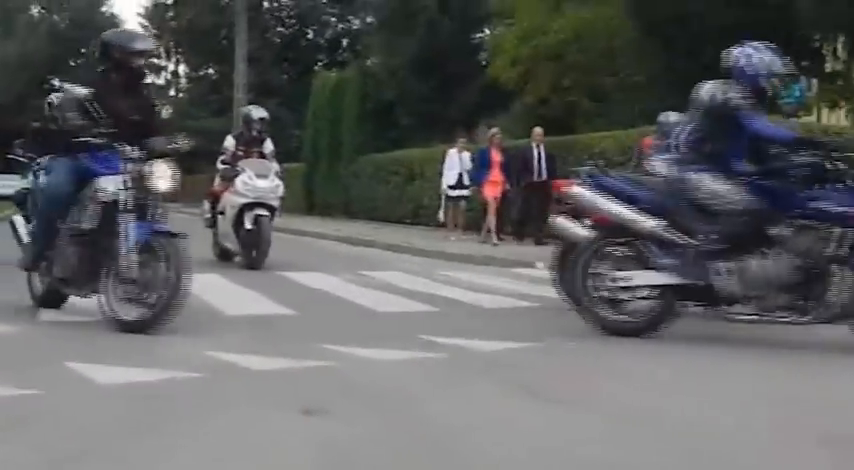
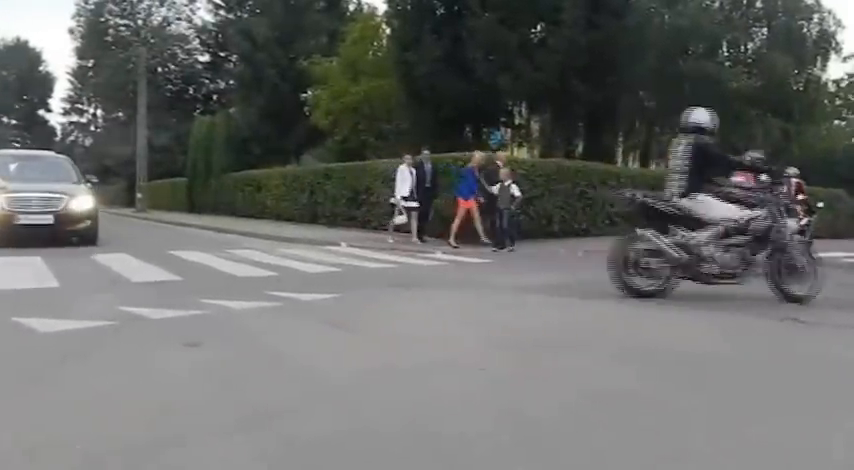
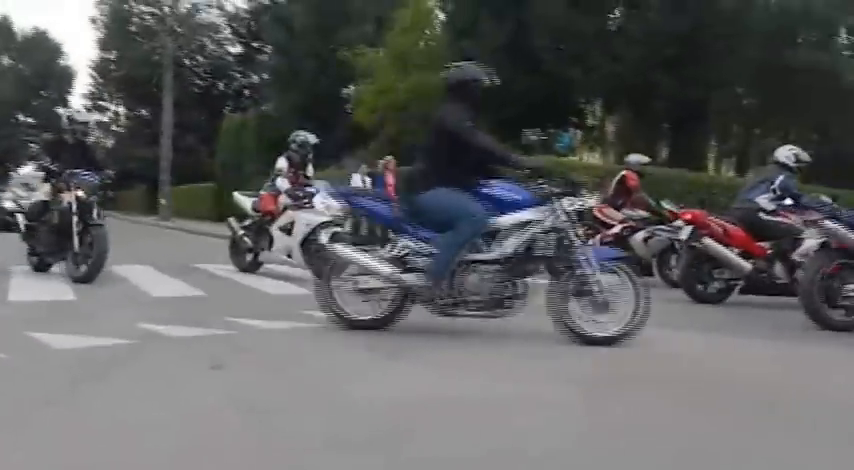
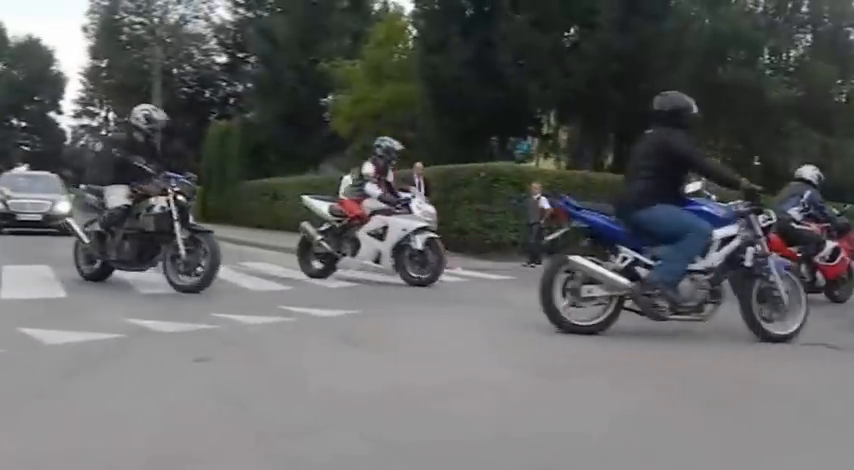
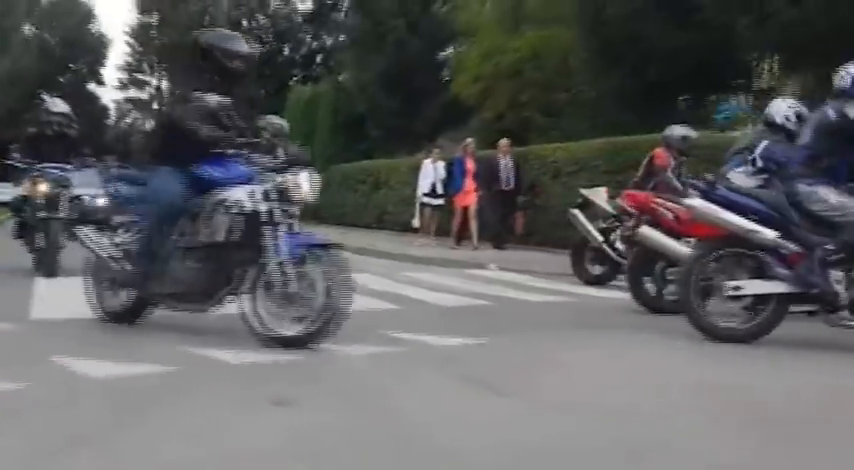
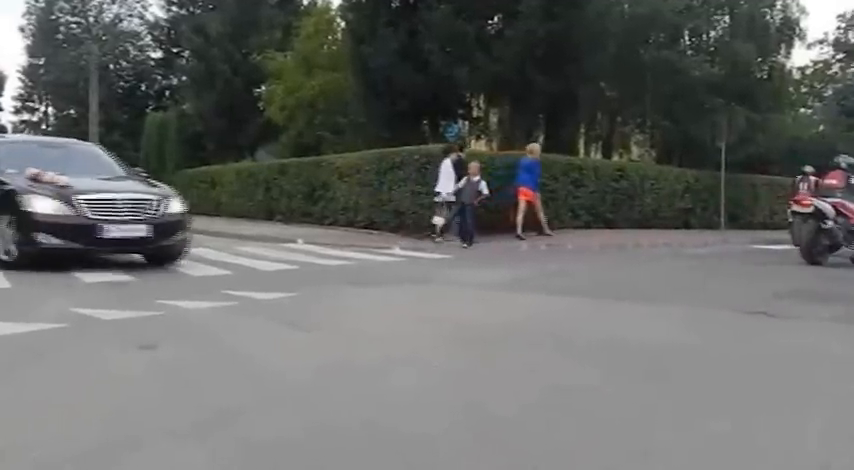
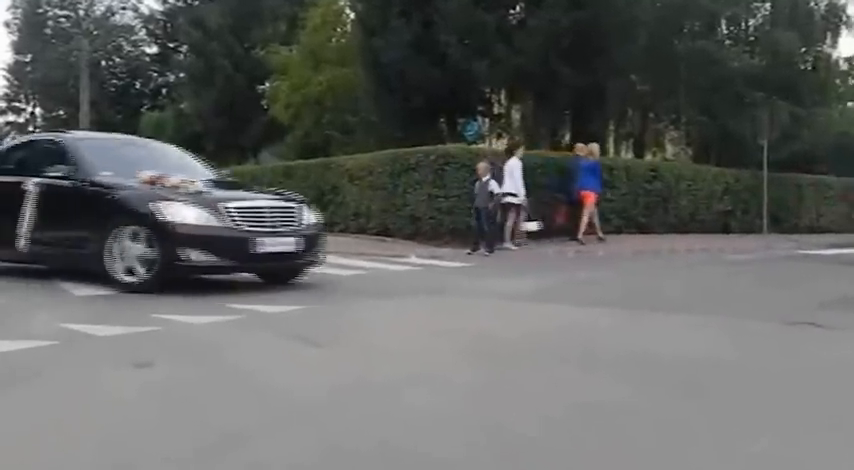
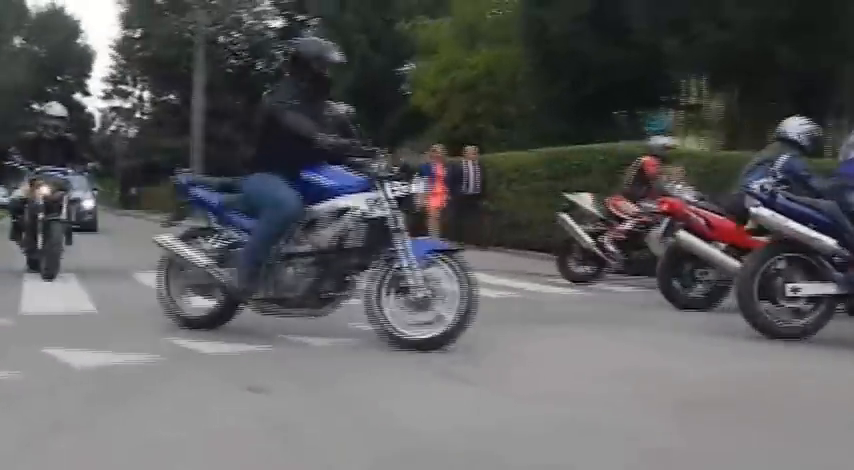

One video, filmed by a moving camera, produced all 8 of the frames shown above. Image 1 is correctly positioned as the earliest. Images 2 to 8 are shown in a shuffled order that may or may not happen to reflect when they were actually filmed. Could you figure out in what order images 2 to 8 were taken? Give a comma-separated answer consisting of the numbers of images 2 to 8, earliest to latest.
5, 8, 3, 4, 2, 6, 7
